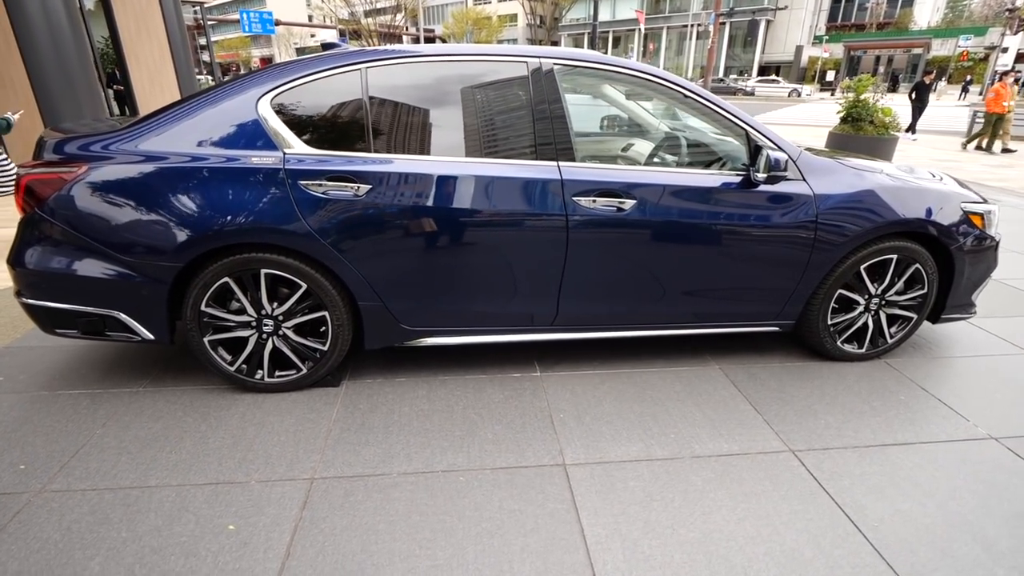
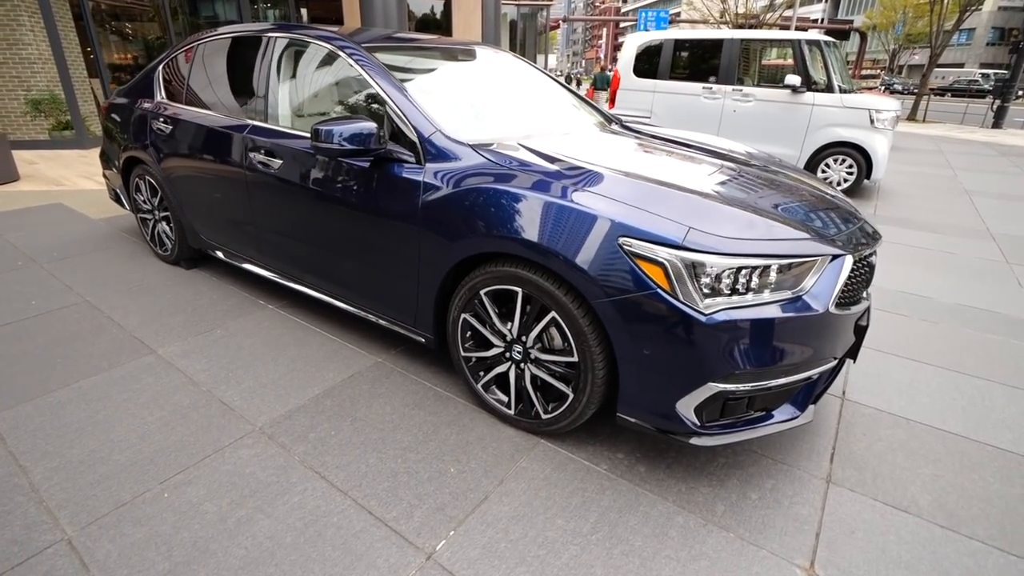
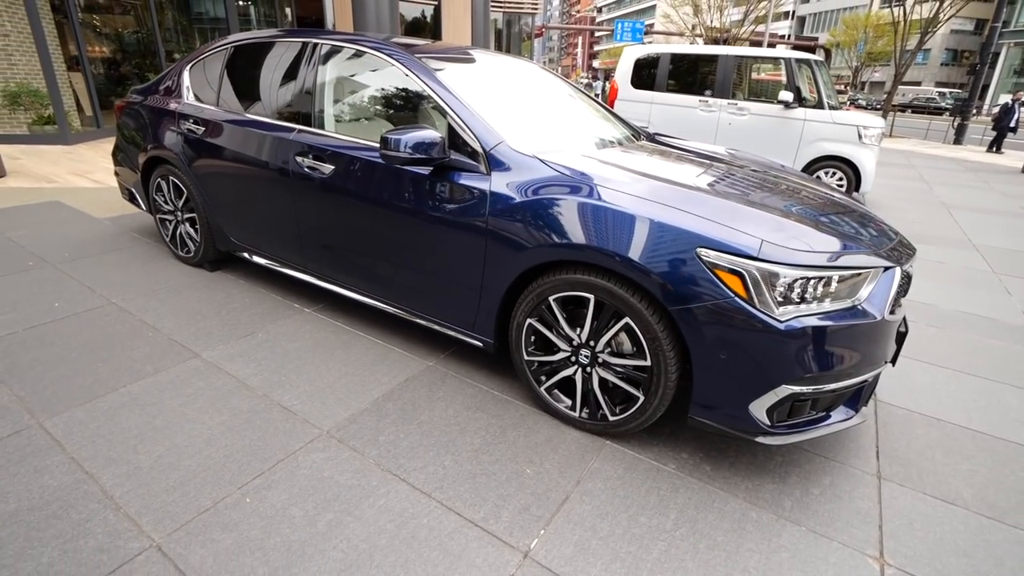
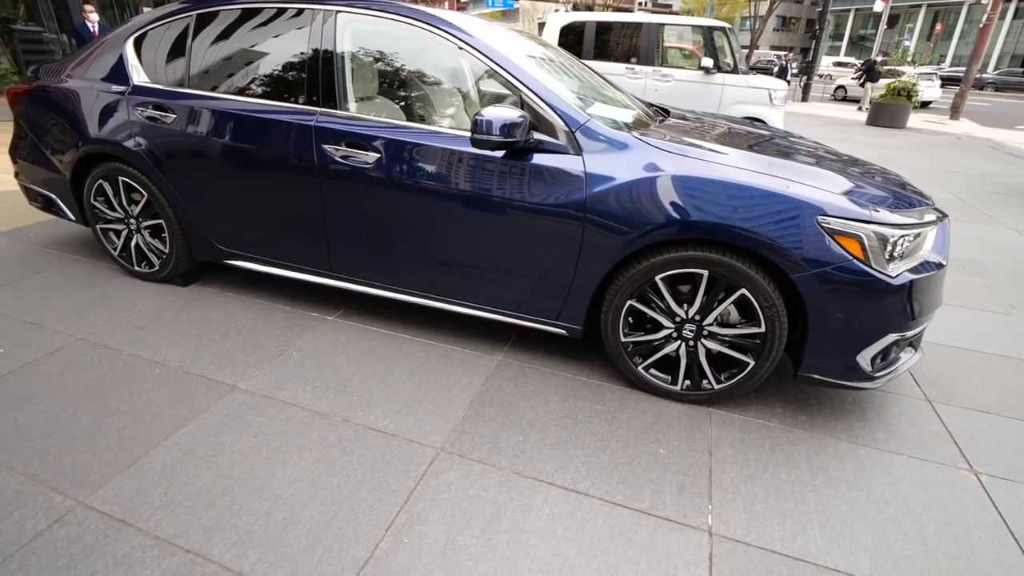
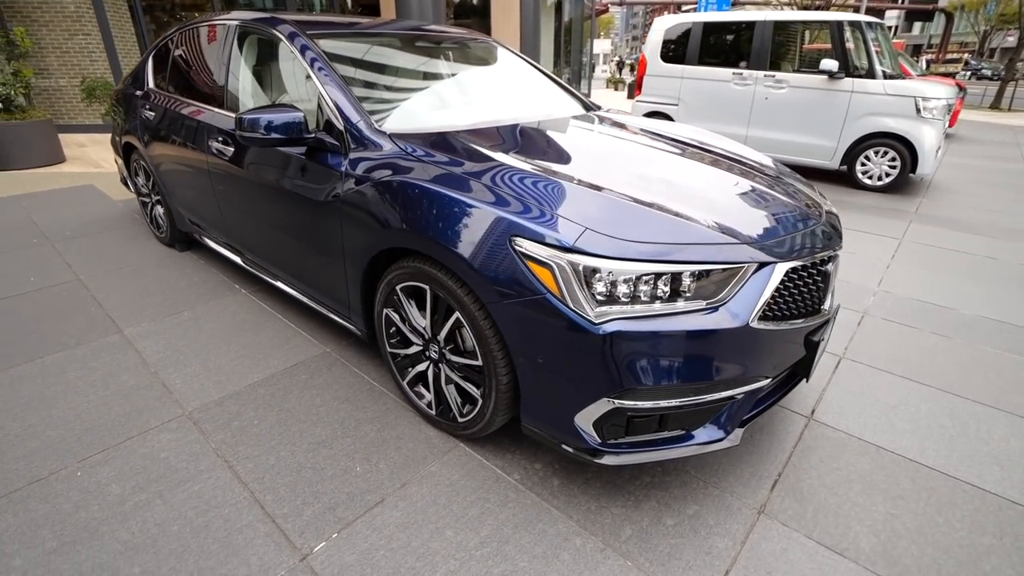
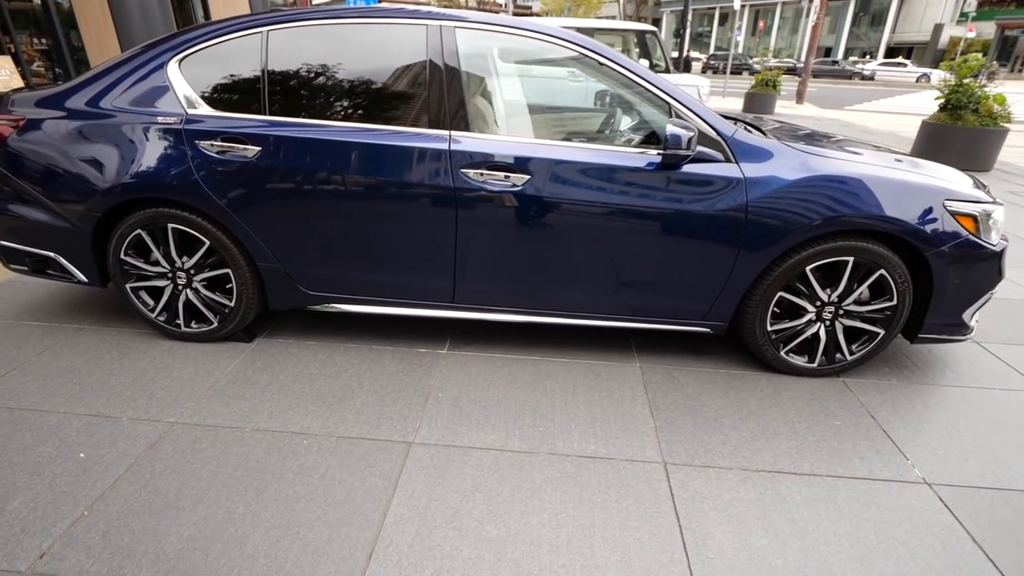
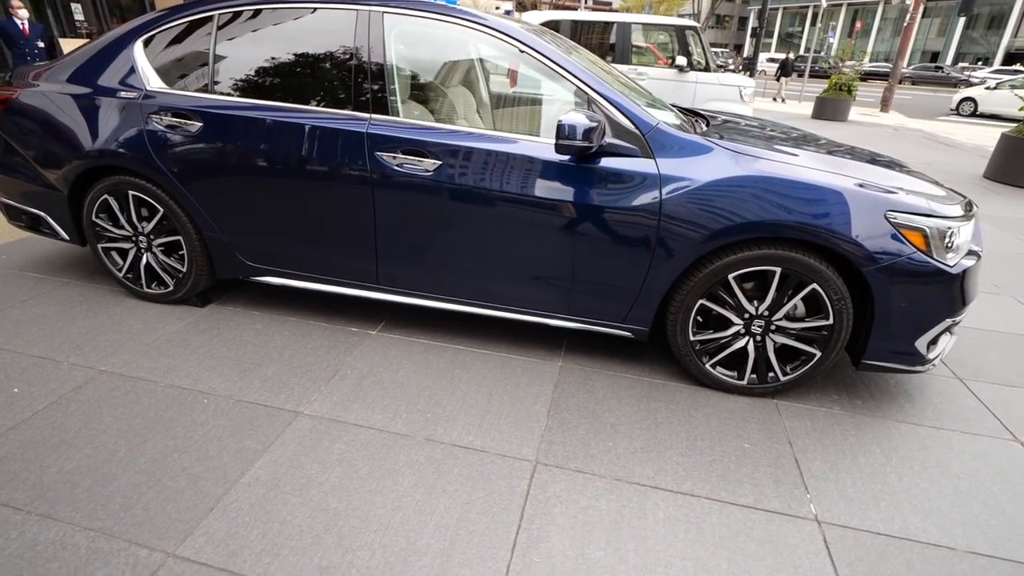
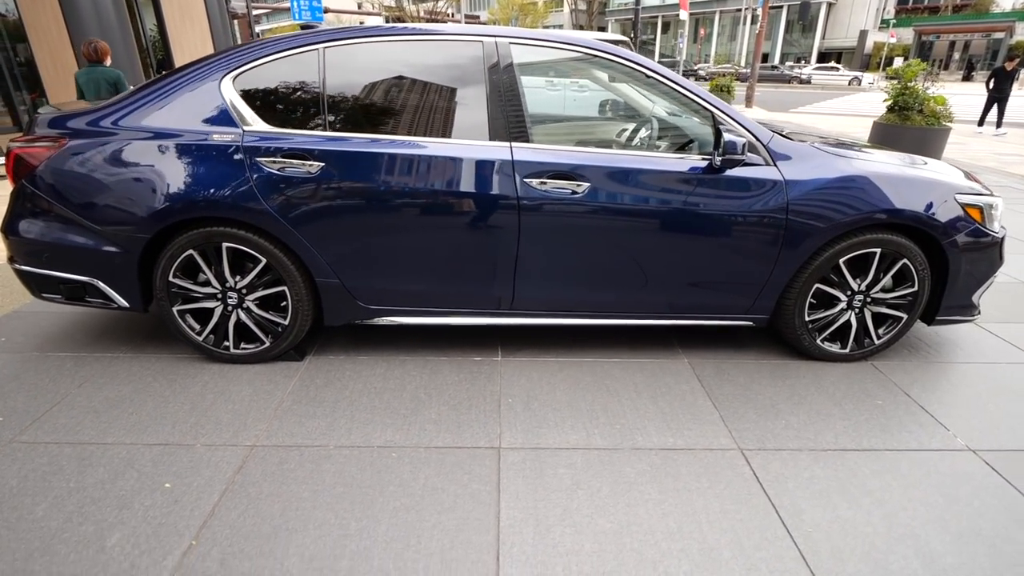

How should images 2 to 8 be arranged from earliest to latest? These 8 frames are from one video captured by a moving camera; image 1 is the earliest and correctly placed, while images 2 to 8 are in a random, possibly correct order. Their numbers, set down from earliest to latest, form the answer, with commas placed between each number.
8, 6, 7, 4, 3, 2, 5
